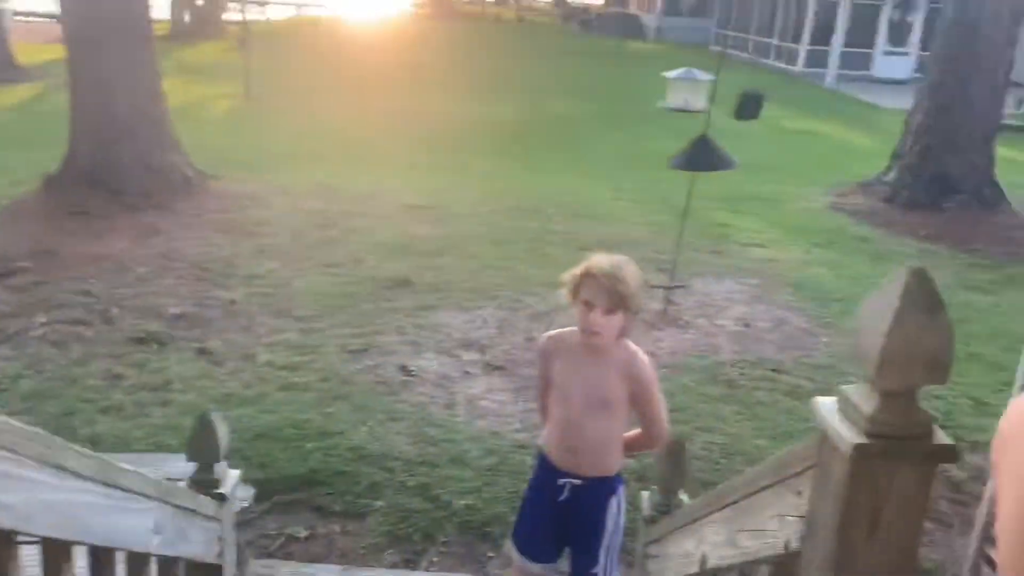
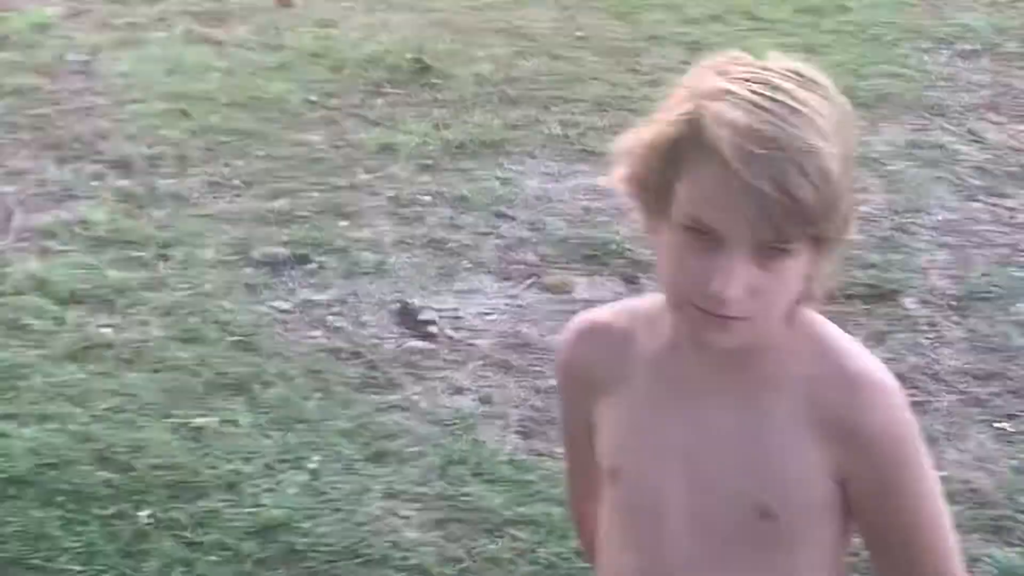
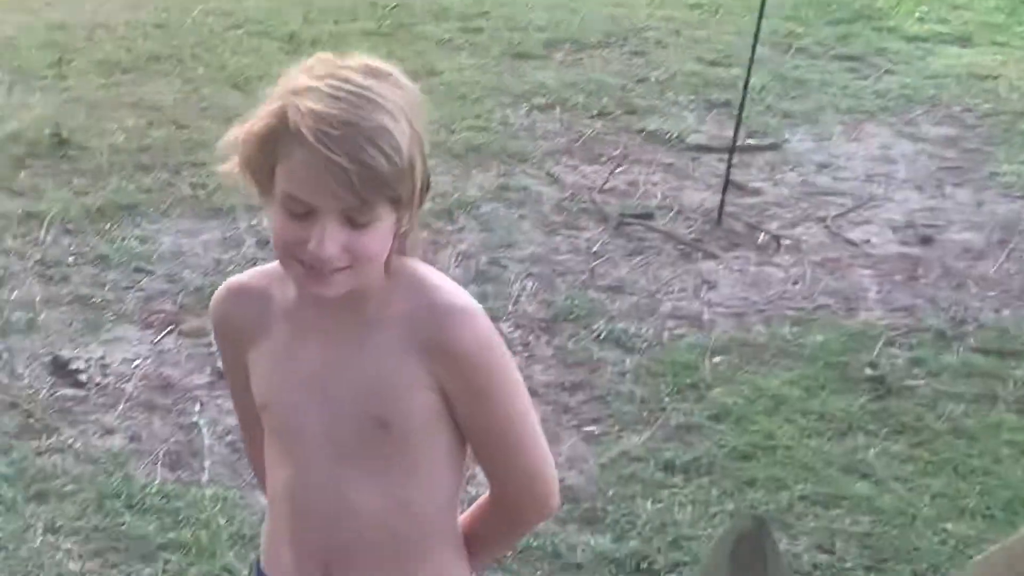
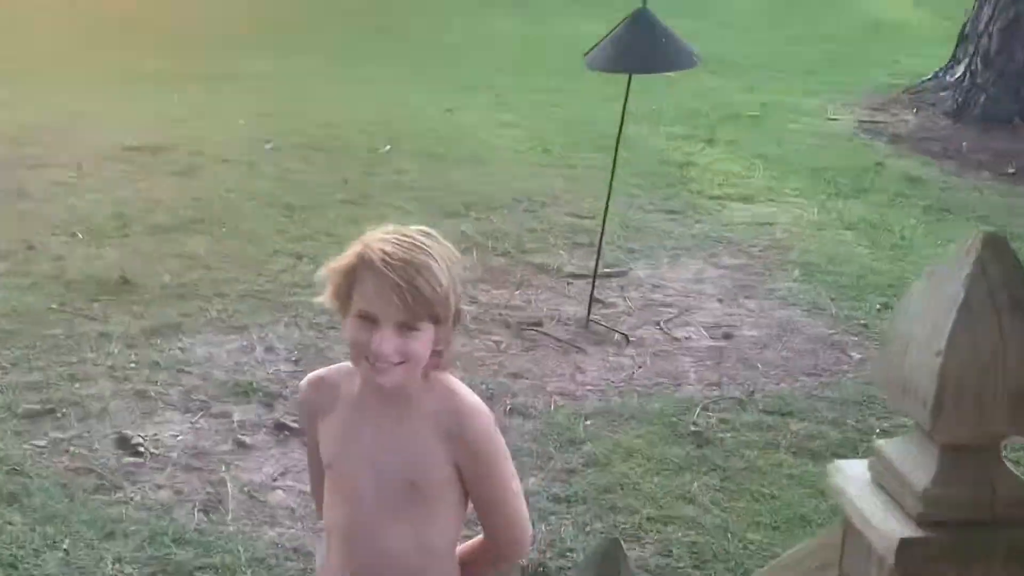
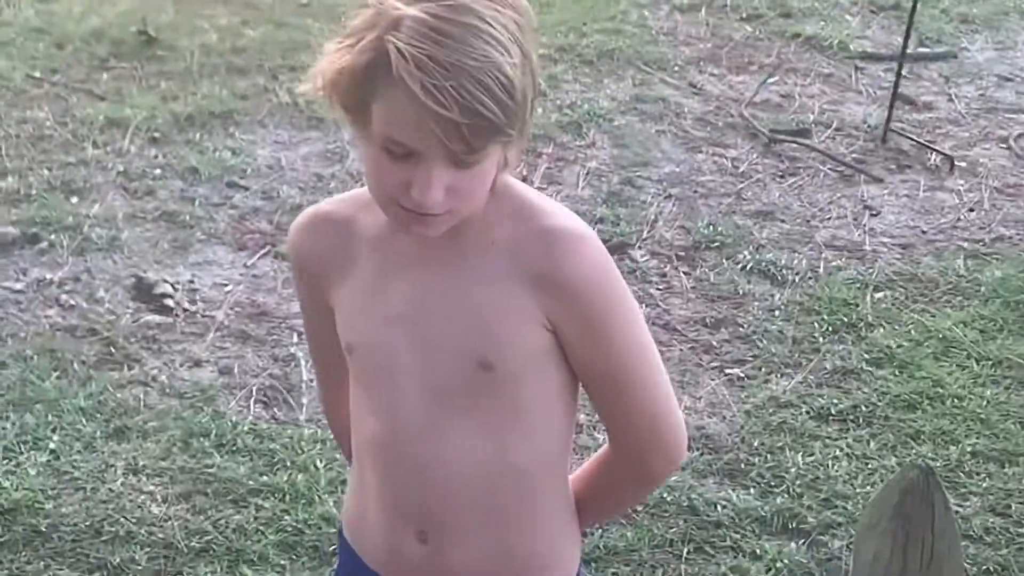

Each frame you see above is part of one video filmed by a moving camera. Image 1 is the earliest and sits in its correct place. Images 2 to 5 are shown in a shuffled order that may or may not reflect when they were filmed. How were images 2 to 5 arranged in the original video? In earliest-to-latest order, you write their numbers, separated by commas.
4, 3, 5, 2
